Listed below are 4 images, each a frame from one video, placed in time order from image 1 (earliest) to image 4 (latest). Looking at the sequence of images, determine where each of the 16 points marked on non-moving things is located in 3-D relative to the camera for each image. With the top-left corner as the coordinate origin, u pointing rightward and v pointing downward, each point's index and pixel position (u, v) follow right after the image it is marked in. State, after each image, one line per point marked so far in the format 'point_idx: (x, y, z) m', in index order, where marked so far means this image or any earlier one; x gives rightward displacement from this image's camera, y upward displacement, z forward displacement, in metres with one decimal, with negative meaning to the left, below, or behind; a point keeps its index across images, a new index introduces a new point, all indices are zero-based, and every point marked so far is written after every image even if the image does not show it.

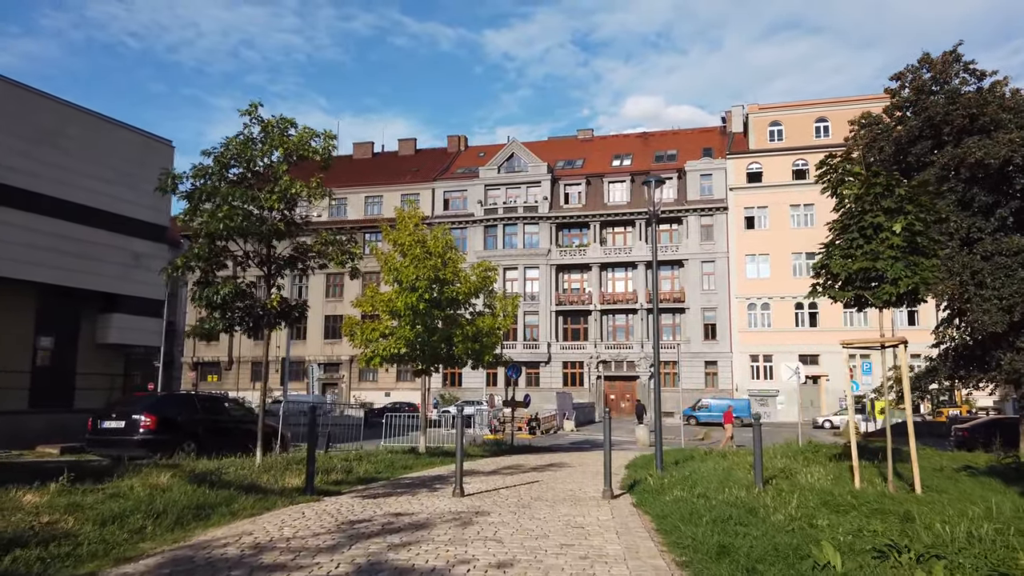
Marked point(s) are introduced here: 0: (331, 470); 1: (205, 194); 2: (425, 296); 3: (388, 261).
0: (-2.7, -2.7, +11.1) m
1: (-4.4, +1.4, +10.8) m
2: (-1.9, -0.2, +17.0) m
3: (-2.9, +0.6, +17.5) m
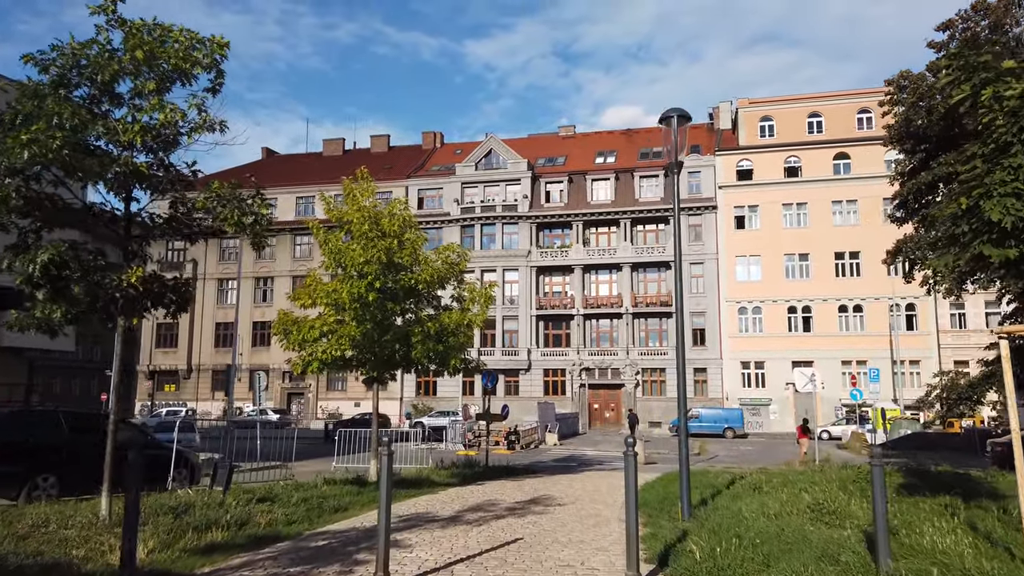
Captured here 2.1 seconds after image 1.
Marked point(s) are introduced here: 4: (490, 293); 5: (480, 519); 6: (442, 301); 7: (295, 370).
0: (-3.0, -2.4, +7.6) m
1: (-4.7, +1.7, +7.4) m
2: (-2.4, +0.1, +13.6) m
3: (-3.4, +0.8, +14.1) m
4: (-0.5, -0.1, +15.5) m
5: (-0.4, -2.7, +8.9) m
6: (-1.4, -0.3, +15.1) m
7: (-4.1, -1.6, +14.3) m
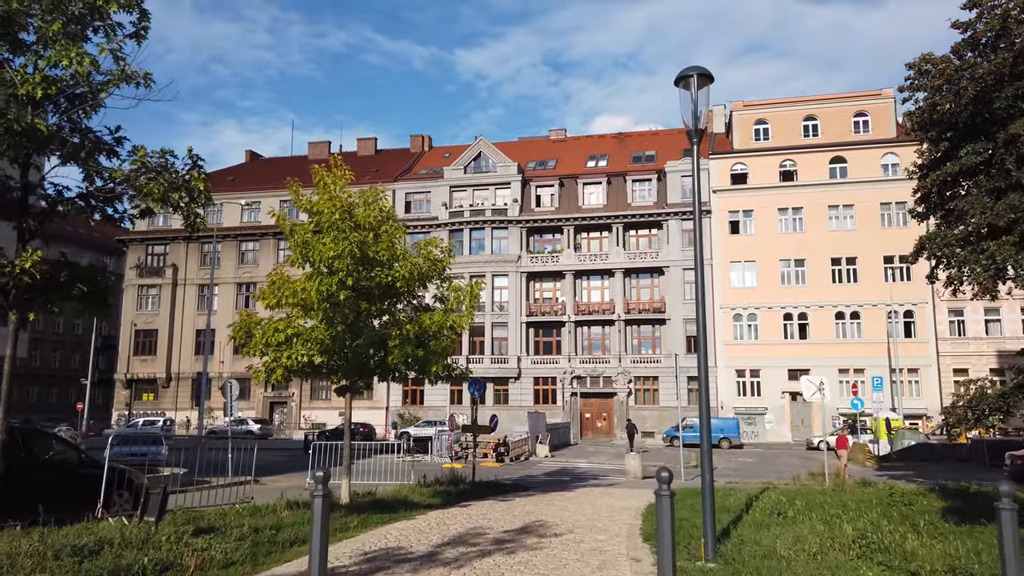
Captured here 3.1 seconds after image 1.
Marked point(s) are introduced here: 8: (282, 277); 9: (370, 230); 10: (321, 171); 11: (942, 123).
0: (-3.1, -2.3, +6.1) m
1: (-4.8, +1.8, +5.9) m
2: (-2.6, +0.1, +12.1) m
3: (-3.6, +0.9, +12.6) m
4: (-0.7, -0.1, +14.0) m
5: (-0.5, -2.6, +7.4) m
6: (-1.6, -0.2, +13.6) m
7: (-4.3, -1.5, +12.8) m
8: (-4.0, +0.2, +13.0) m
9: (-2.4, +1.0, +12.6) m
10: (-3.4, +2.1, +13.4) m
11: (+8.6, +3.3, +15.1) m
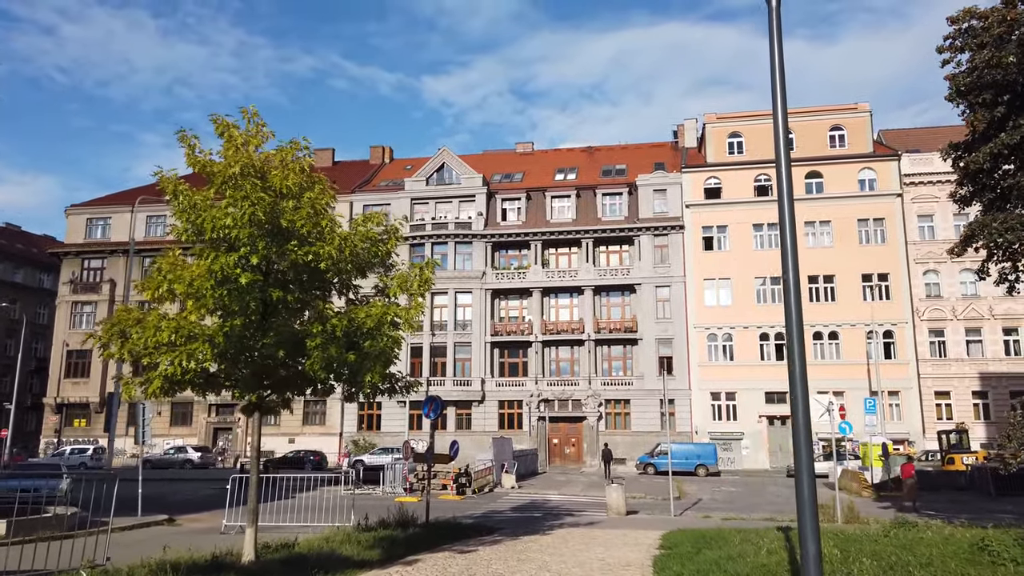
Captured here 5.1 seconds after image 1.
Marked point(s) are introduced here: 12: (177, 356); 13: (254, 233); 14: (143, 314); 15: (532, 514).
0: (-3.3, -1.8, +2.9) m
1: (-5.0, +2.2, +2.7) m
2: (-3.1, +0.3, +9.0) m
3: (-4.0, +1.1, +9.5) m
4: (-1.2, +0.1, +11.0) m
5: (-0.7, -2.3, +4.3) m
6: (-2.1, -0.1, +10.5) m
7: (-4.8, -1.3, +9.5) m
8: (-4.4, +0.4, +9.8) m
9: (-2.9, +1.2, +9.6) m
10: (-3.9, +2.3, +10.3) m
11: (+8.0, +3.4, +12.6) m
12: (-3.9, -0.8, +8.9) m
13: (-3.0, +0.6, +9.0) m
14: (-4.7, -0.3, +9.6) m
15: (+0.5, -5.7, +19.0) m
